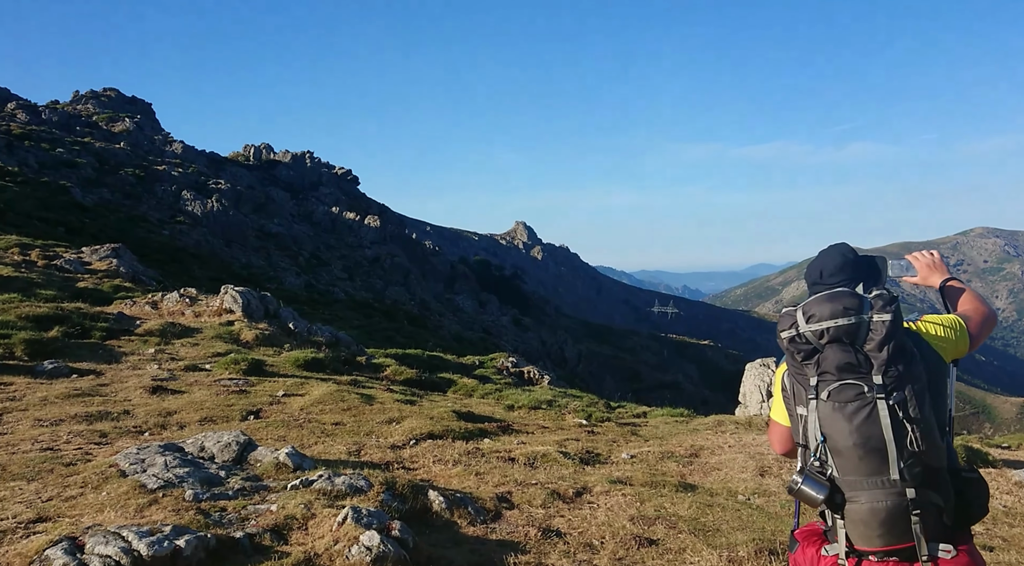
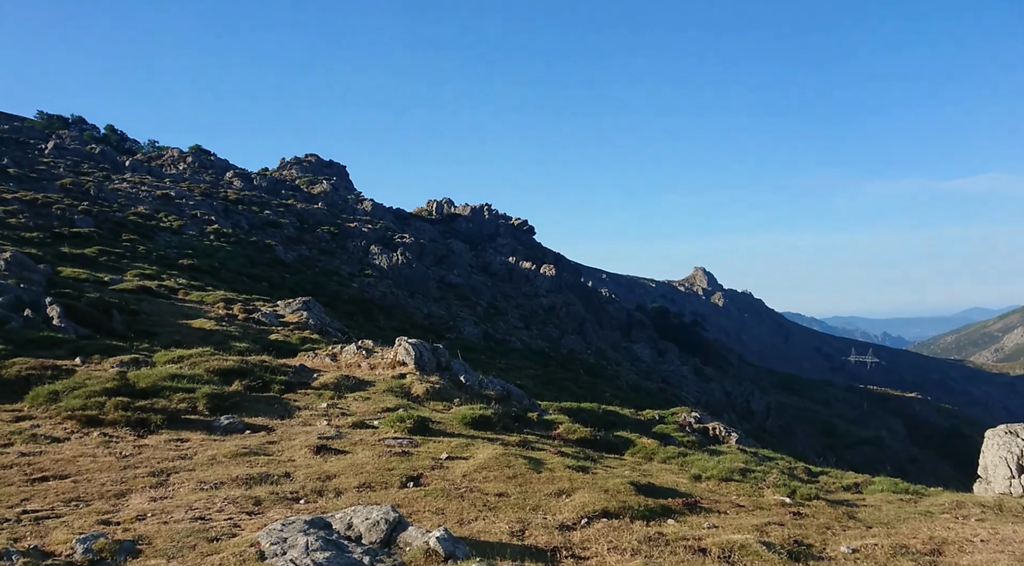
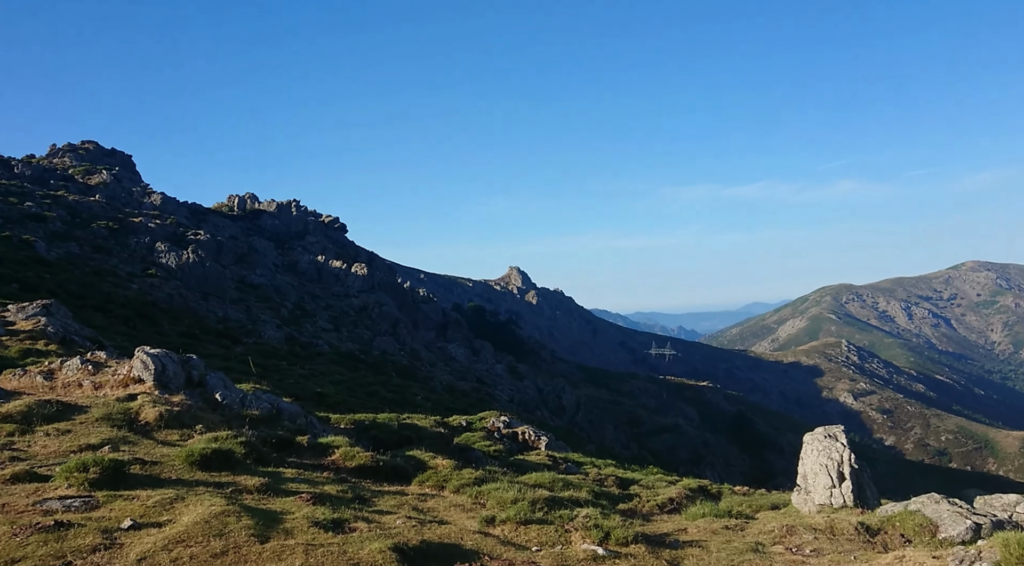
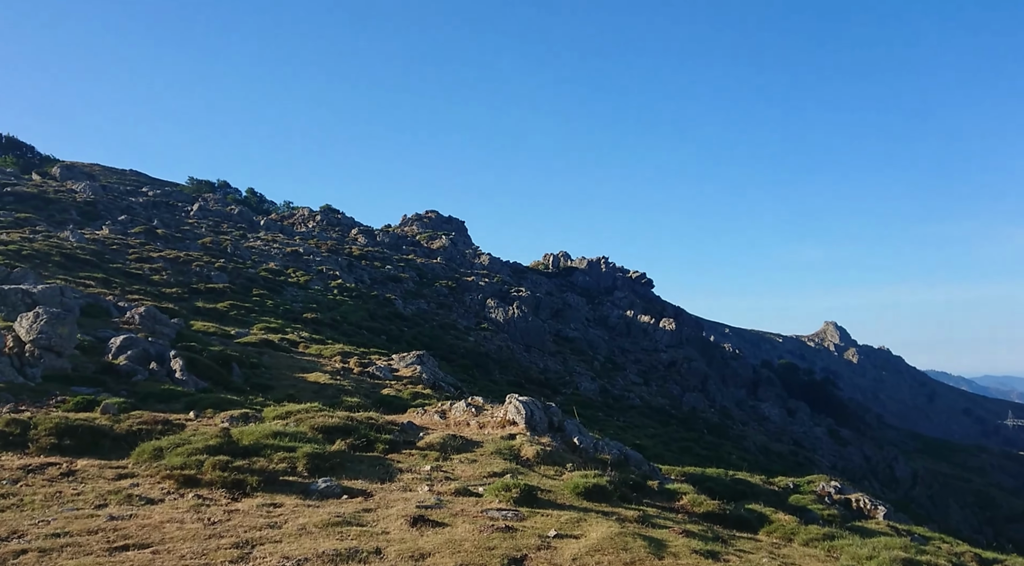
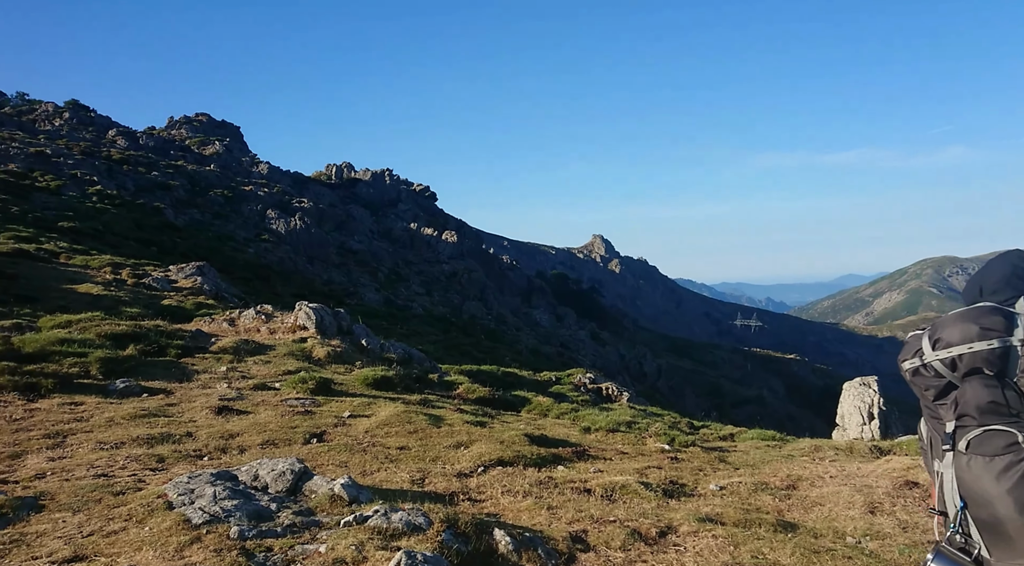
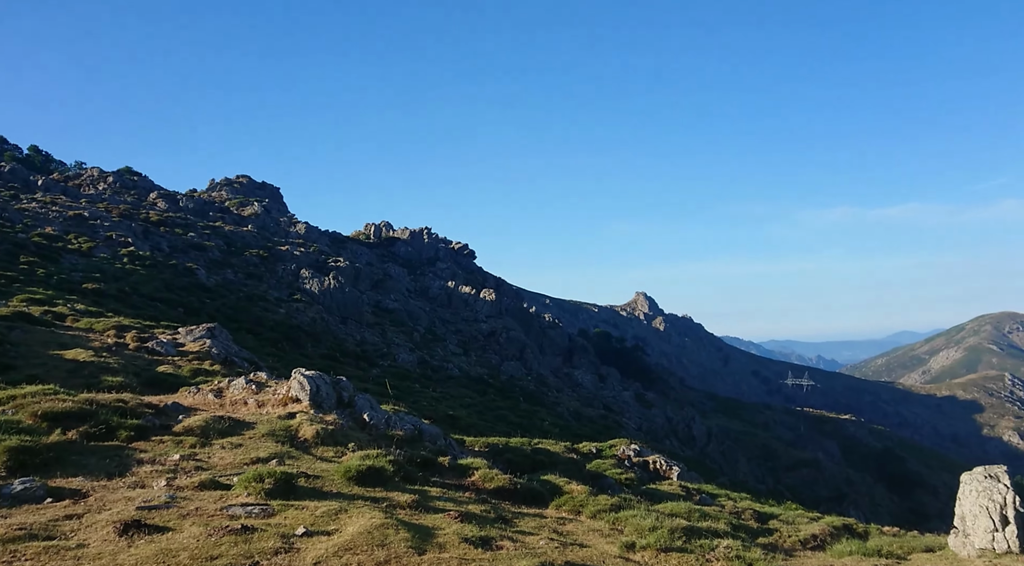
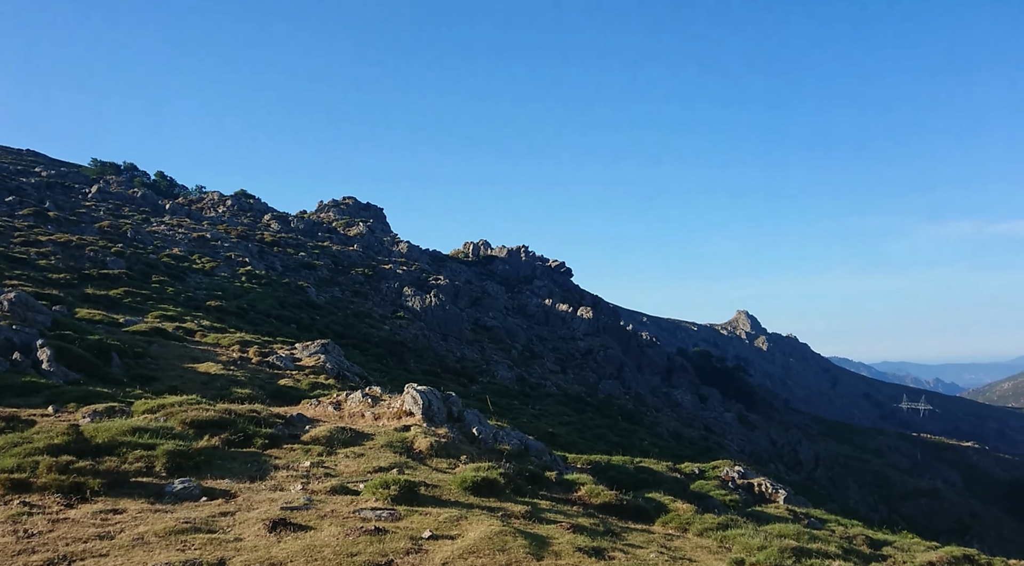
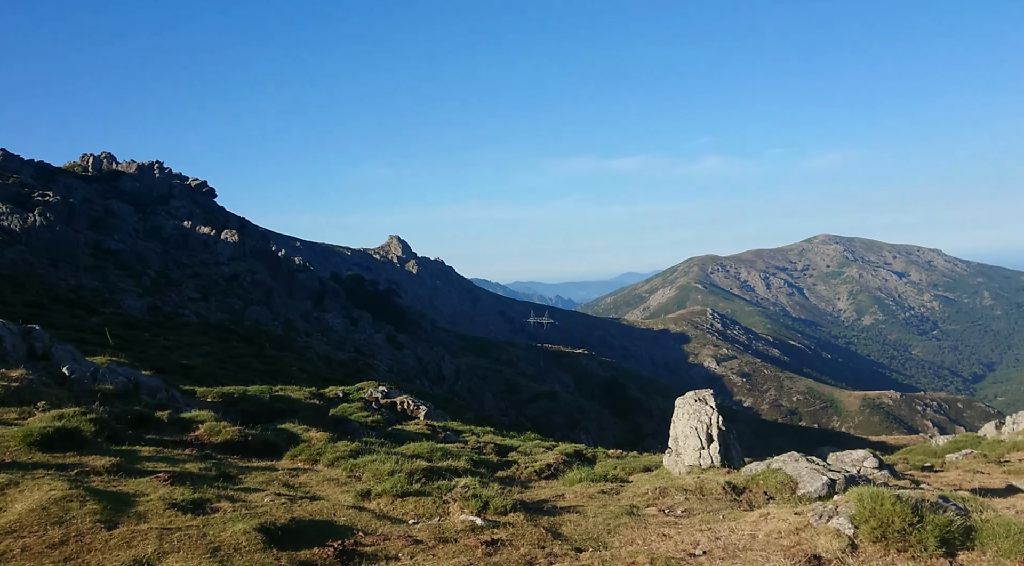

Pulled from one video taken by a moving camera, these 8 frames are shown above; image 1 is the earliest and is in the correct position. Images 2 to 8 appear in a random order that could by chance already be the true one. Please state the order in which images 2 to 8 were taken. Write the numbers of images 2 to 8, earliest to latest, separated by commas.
5, 2, 4, 7, 6, 3, 8
